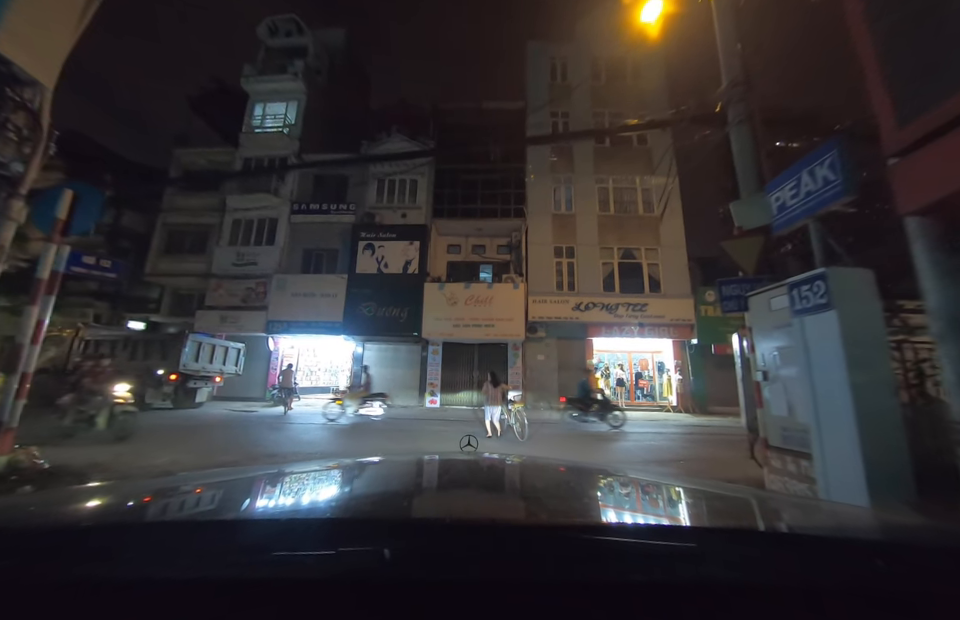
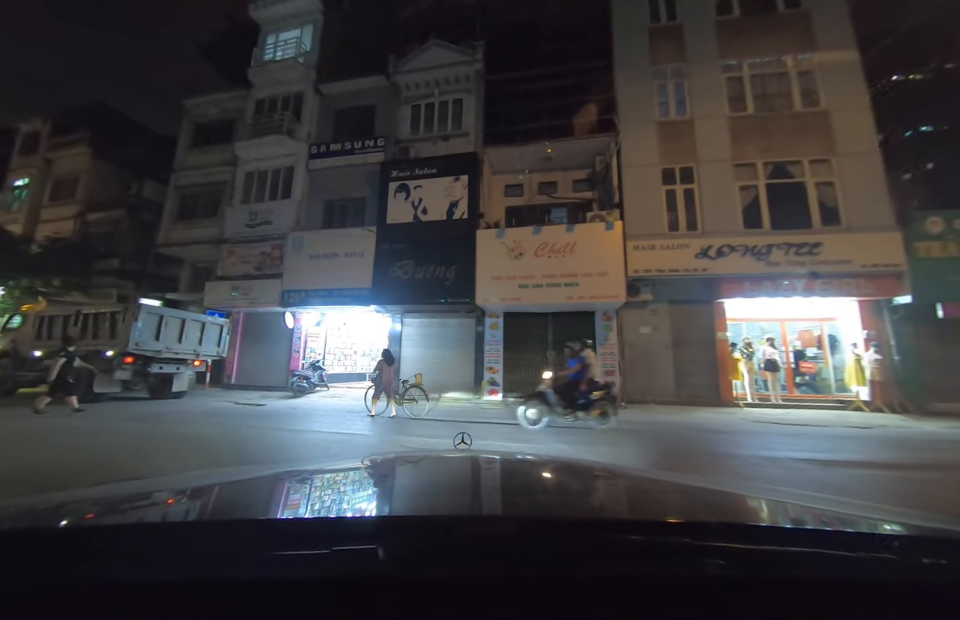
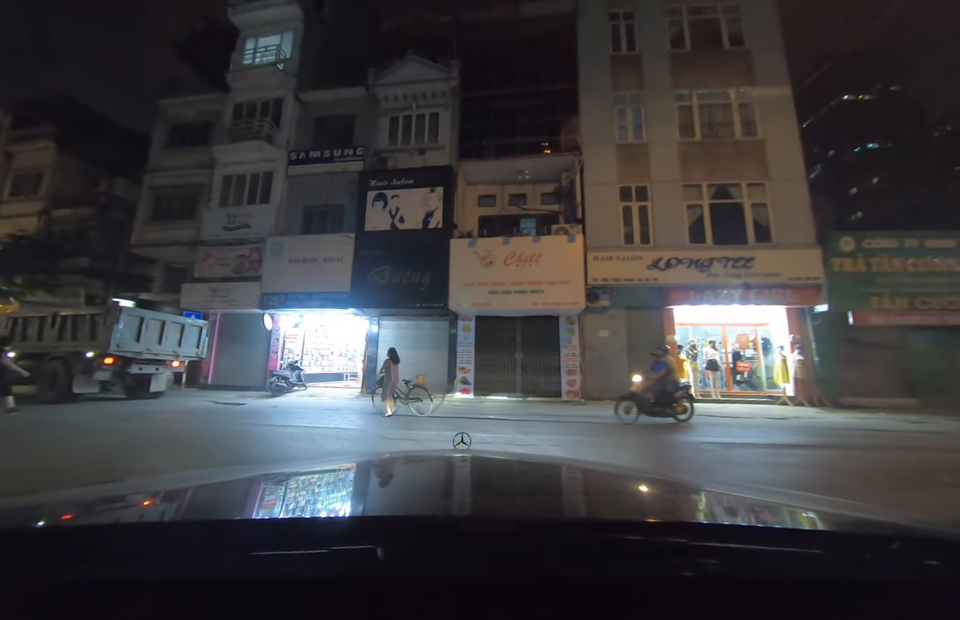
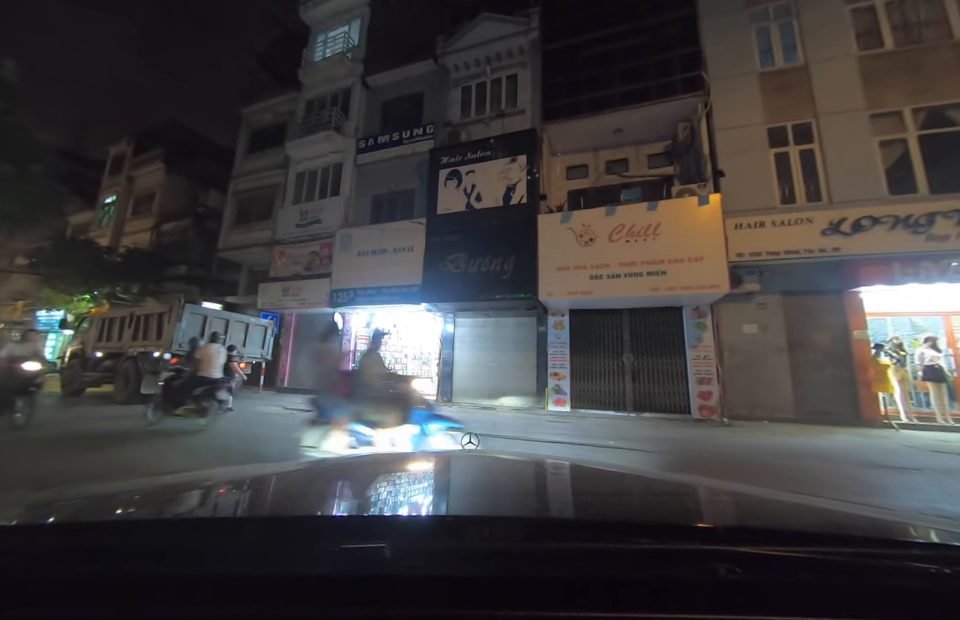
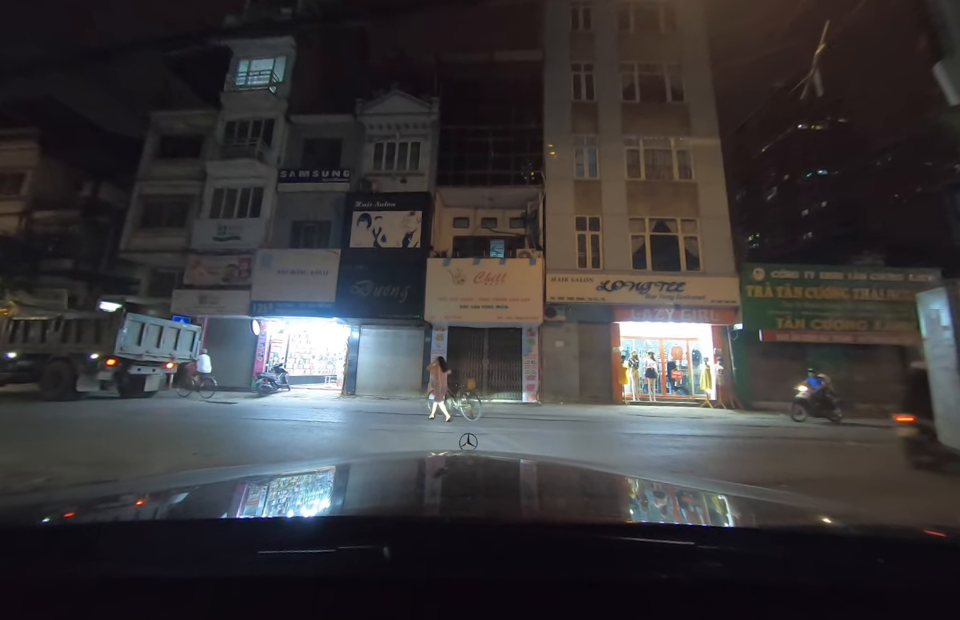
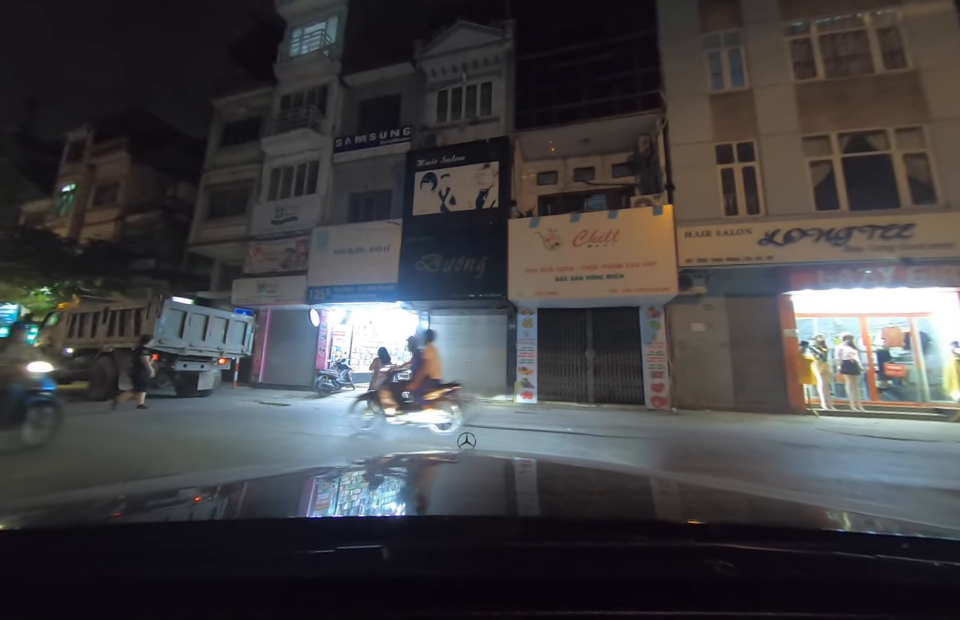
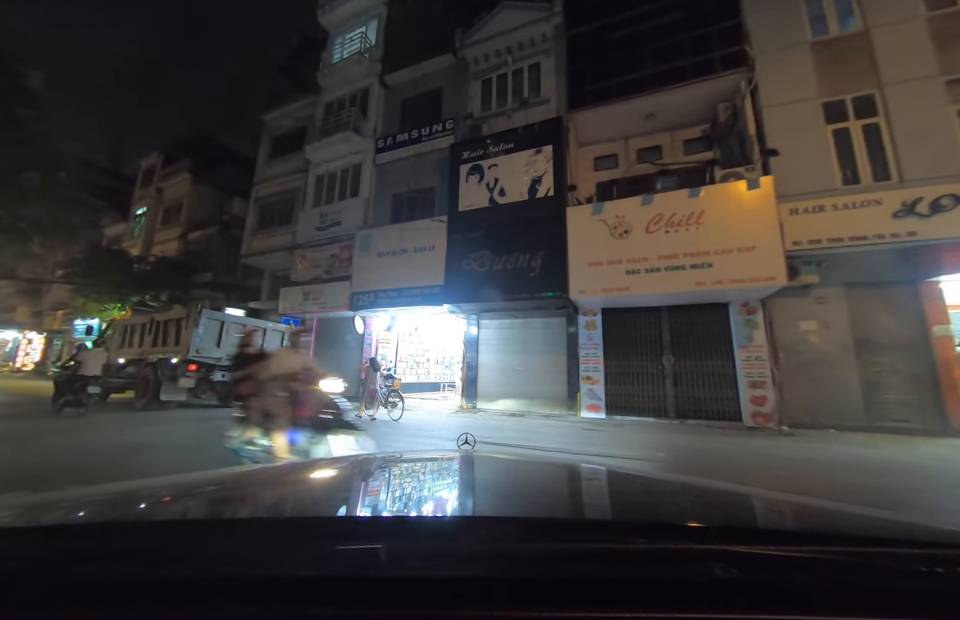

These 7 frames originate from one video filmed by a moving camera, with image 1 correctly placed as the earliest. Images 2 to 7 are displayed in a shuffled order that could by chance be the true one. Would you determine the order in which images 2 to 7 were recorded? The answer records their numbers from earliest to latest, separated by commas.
5, 3, 2, 6, 4, 7
